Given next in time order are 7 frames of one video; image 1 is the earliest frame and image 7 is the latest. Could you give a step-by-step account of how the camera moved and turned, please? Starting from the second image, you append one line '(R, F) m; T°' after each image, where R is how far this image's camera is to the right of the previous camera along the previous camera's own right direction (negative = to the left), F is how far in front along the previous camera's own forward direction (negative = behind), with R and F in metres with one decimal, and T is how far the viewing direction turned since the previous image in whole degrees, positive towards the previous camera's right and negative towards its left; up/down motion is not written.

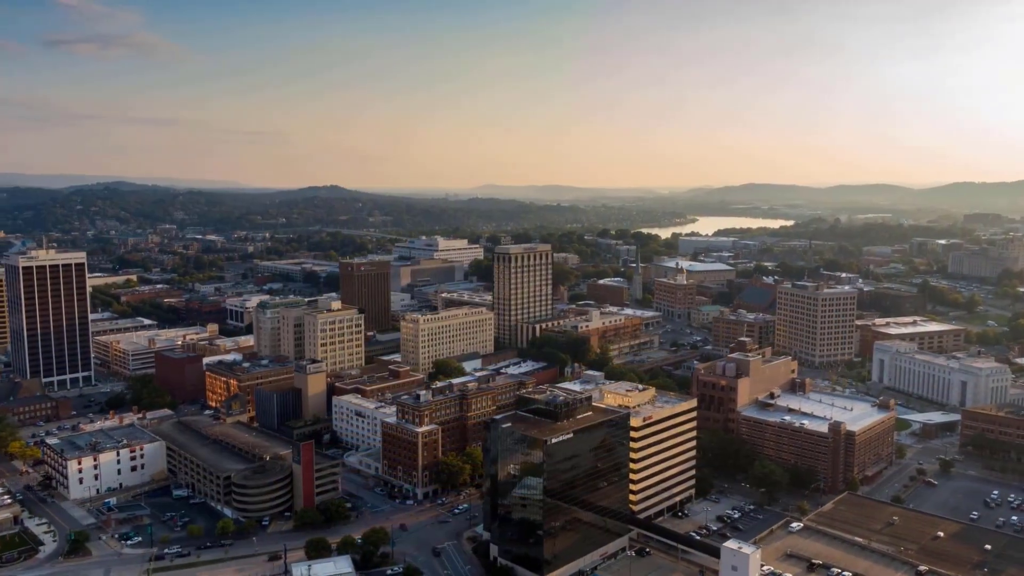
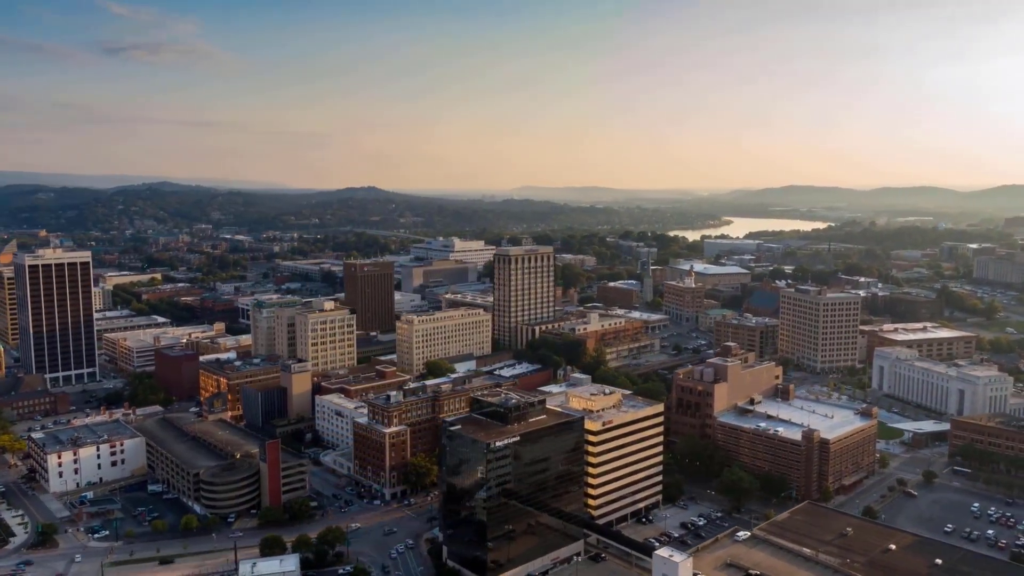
(+3.7, +0.2) m; -3°
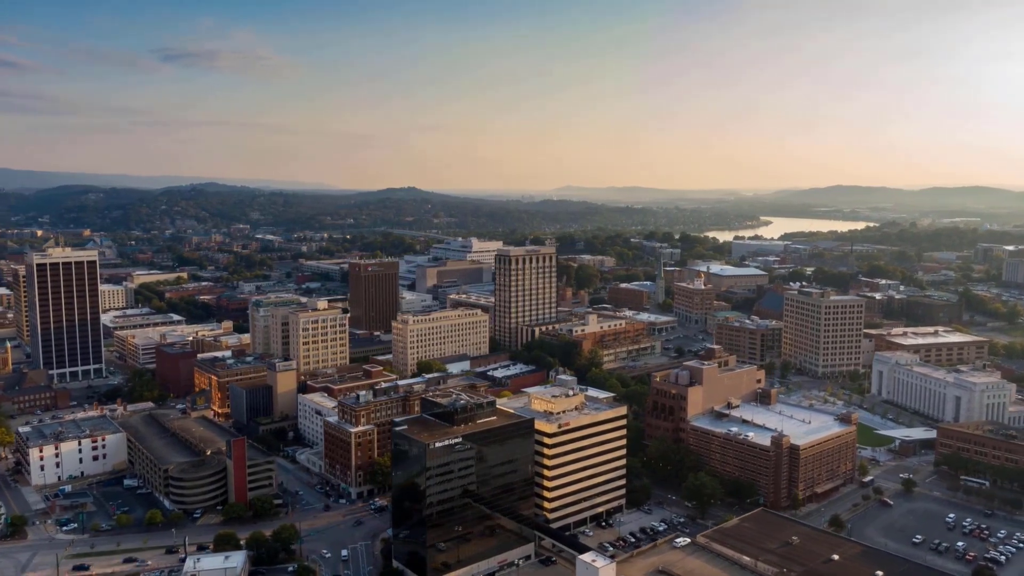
(+4.1, +0.2) m; -3°
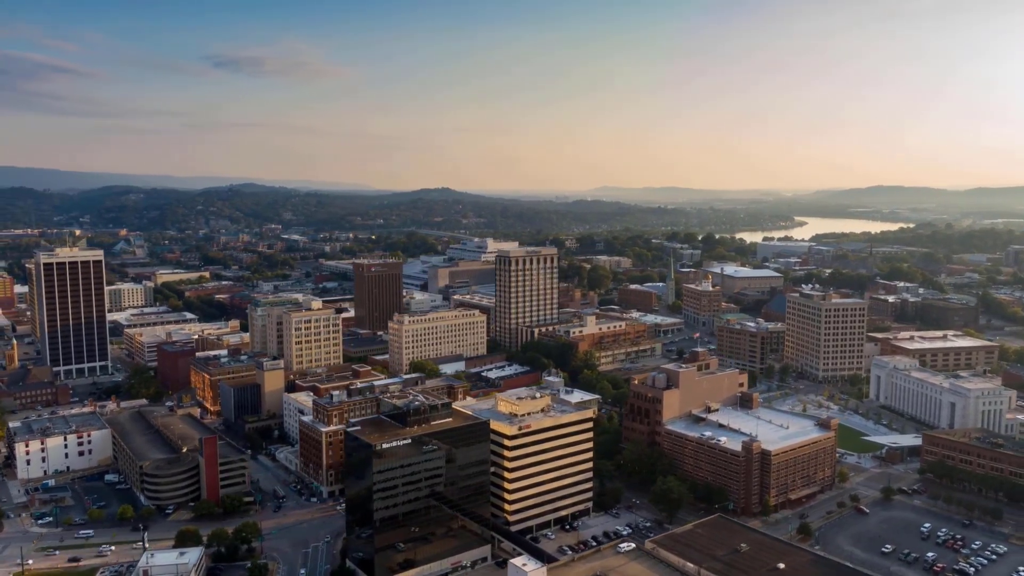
(+3.5, +0.2) m; -3°
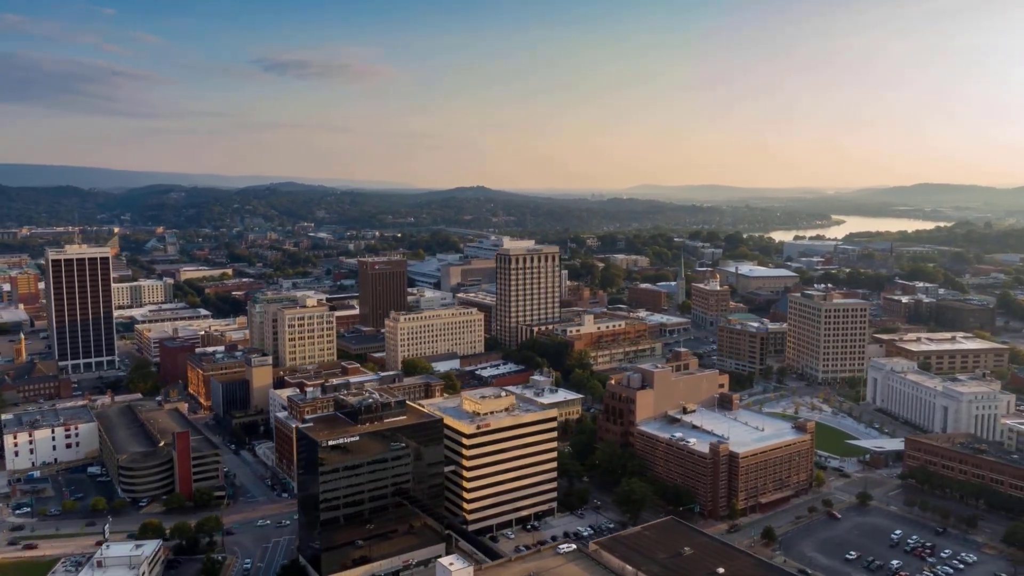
(+3.7, +0.2) m; -3°
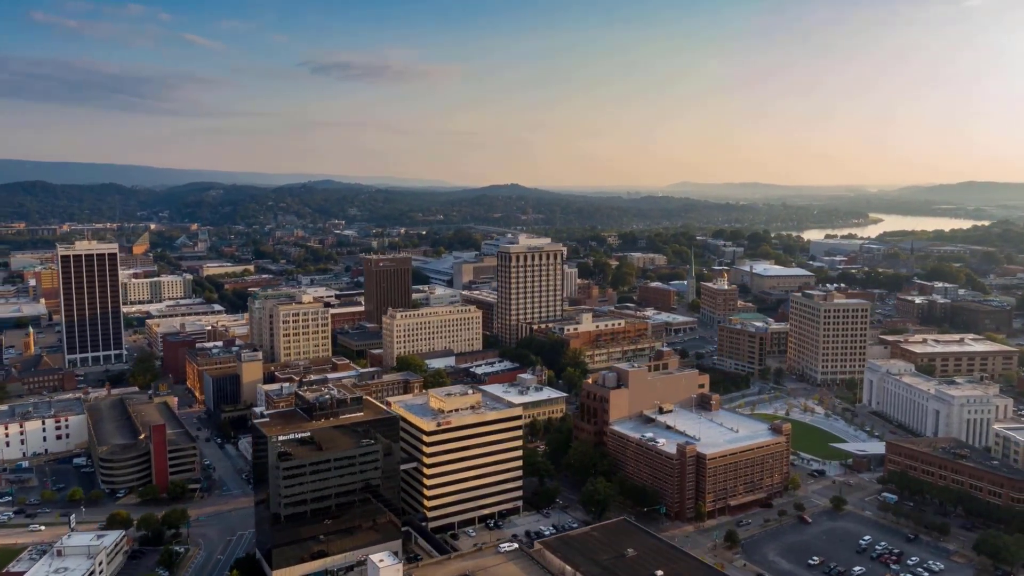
(+3.6, +0.2) m; -3°
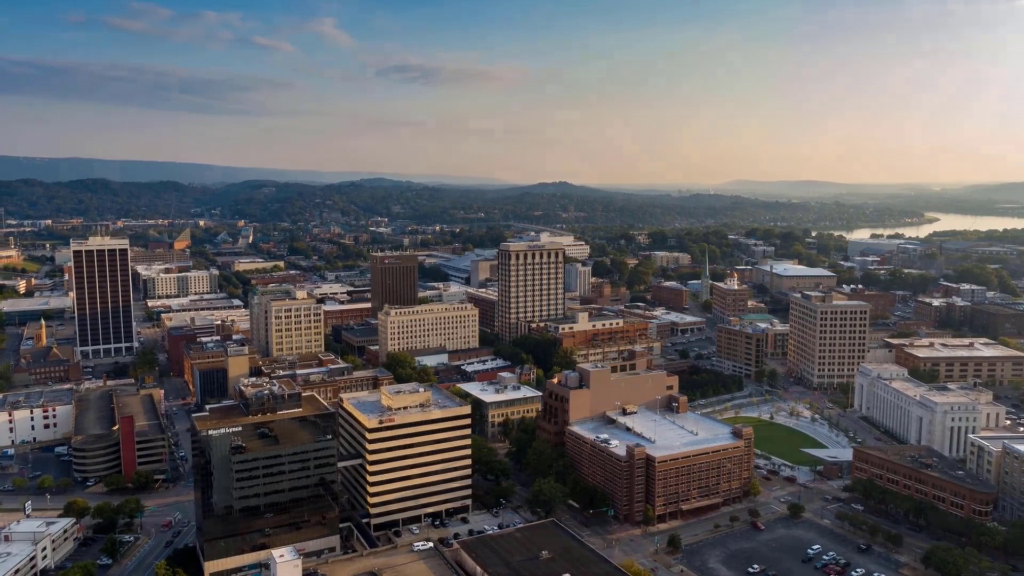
(+5.1, +0.4) m; -4°
